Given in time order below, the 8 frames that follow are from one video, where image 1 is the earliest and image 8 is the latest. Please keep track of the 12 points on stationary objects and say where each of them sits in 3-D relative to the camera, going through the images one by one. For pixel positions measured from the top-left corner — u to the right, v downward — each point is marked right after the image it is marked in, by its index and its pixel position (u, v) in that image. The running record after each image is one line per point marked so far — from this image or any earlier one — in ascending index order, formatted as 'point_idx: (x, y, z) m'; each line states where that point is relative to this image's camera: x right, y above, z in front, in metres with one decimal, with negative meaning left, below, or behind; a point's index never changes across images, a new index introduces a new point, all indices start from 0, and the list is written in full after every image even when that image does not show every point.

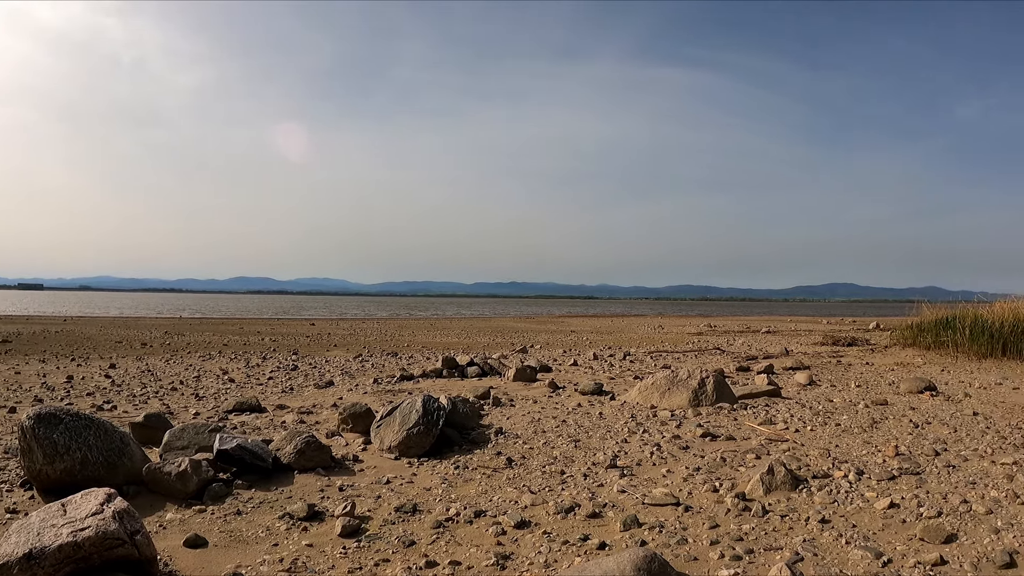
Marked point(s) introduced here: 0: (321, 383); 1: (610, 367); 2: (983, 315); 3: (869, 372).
0: (-3.8, -1.9, +12.1) m
1: (+1.8, -1.6, +12.3) m
2: (+8.8, -0.5, +11.4) m
3: (+5.8, -1.4, +10.0) m
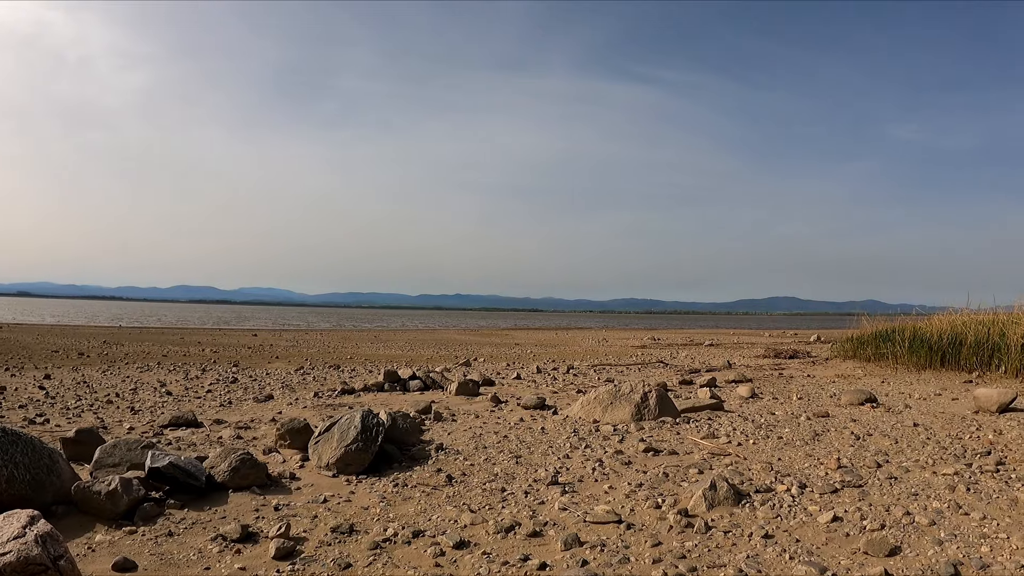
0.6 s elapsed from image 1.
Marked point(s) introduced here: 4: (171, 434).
0: (-4.7, -2.0, +11.6) m
1: (+0.8, -1.8, +12.2) m
2: (+7.8, -0.8, +11.8) m
3: (+5.0, -1.6, +10.2) m
4: (-4.7, -2.0, +8.4) m
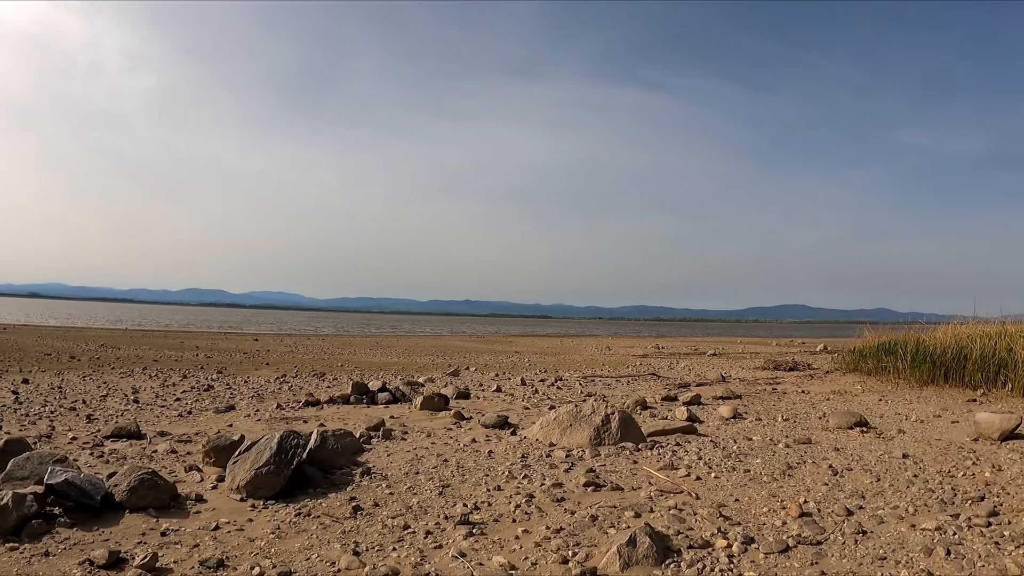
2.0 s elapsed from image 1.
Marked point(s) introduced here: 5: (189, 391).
0: (-5.2, -2.1, +11.1) m
1: (+0.3, -2.0, +11.6) m
2: (+7.4, -1.0, +11.1) m
3: (+4.5, -1.8, +9.5) m
4: (-5.2, -2.1, +7.8) m
5: (-7.7, -2.4, +14.5) m
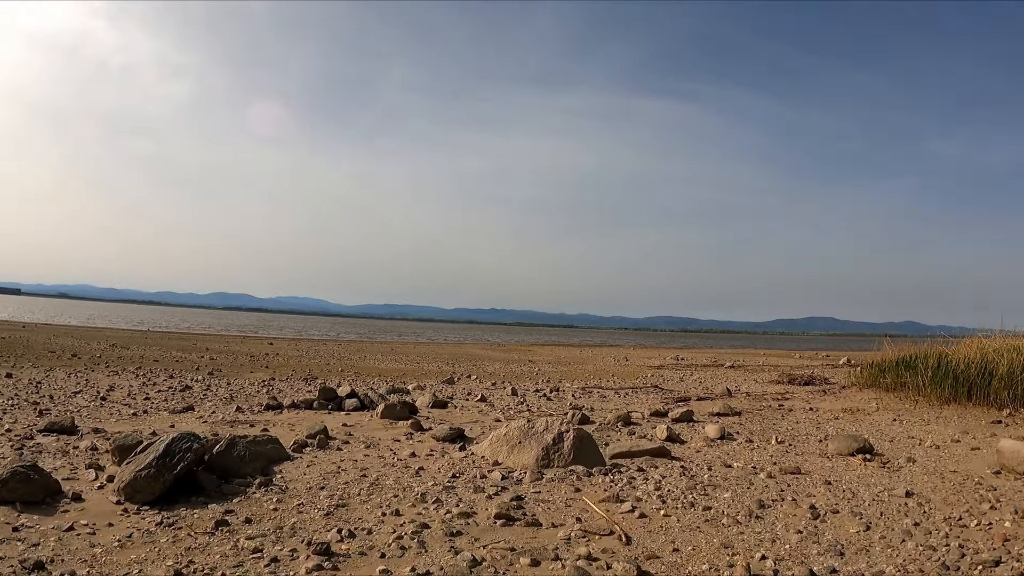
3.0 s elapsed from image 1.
0: (-5.6, -2.1, +10.4) m
1: (0.0, -2.0, +10.7) m
2: (+7.0, -1.1, +9.9) m
3: (+4.1, -1.8, +8.4) m
4: (-5.7, -2.0, +7.2) m
5: (-7.9, -2.3, +14.0) m
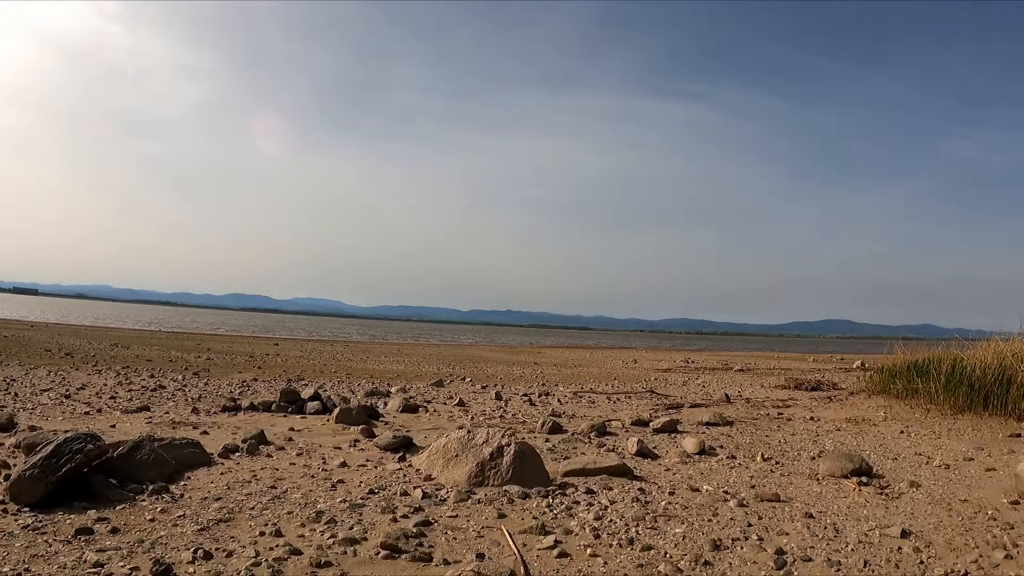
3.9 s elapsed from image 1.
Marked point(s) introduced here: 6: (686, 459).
0: (-5.9, -2.0, +9.8) m
1: (-0.4, -2.0, +9.9) m
2: (+6.6, -1.1, +9.0) m
3: (+3.6, -1.8, +7.6) m
4: (-6.2, -1.9, +6.6) m
5: (-8.2, -2.3, +13.4) m
6: (+1.6, -1.6, +5.7) m
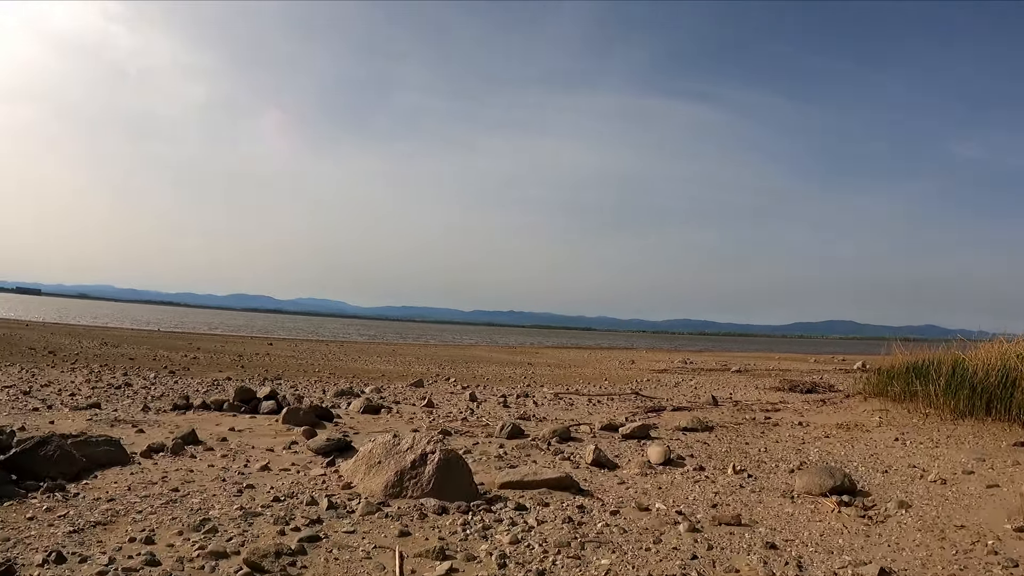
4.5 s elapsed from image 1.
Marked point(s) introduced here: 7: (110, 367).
0: (-6.4, -1.9, +9.2) m
1: (-0.9, -1.9, +9.3) m
2: (+6.2, -1.0, +8.3) m
3: (+3.1, -1.7, +6.9) m
4: (-6.7, -1.8, +6.0) m
5: (-8.7, -2.2, +12.8) m
6: (+1.1, -1.5, +5.0) m
7: (-12.6, -2.5, +19.3) m
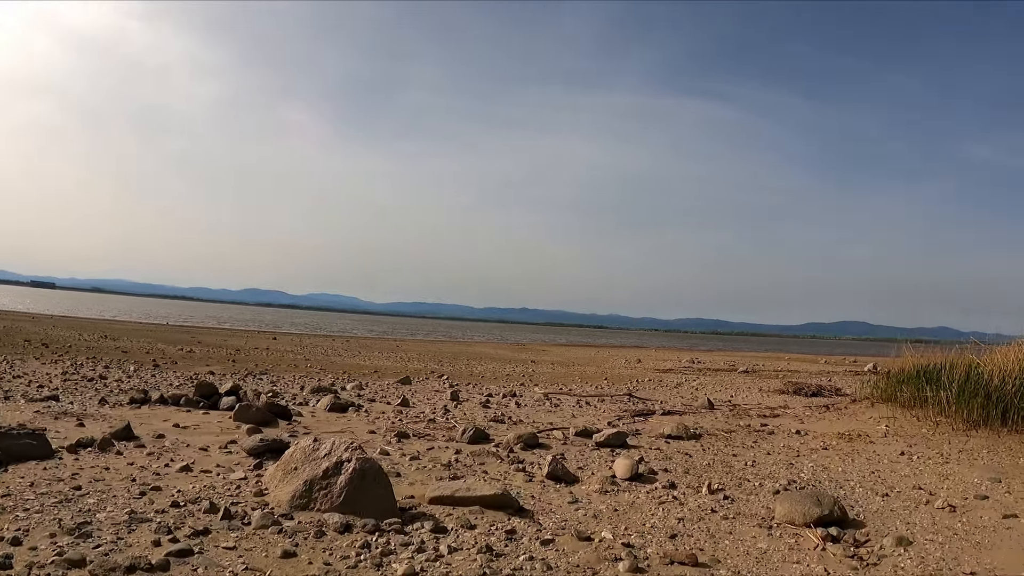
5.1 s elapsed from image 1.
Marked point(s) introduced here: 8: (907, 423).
0: (-6.8, -1.8, +8.7) m
1: (-1.2, -1.8, +8.7) m
2: (+5.8, -0.9, +7.5) m
3: (+2.7, -1.6, +6.2) m
4: (-7.1, -1.7, +5.5) m
5: (-9.0, -2.0, +12.4) m
6: (+0.7, -1.4, +4.4) m
7: (-12.7, -2.3, +18.9) m
8: (+4.9, -1.7, +7.4) m
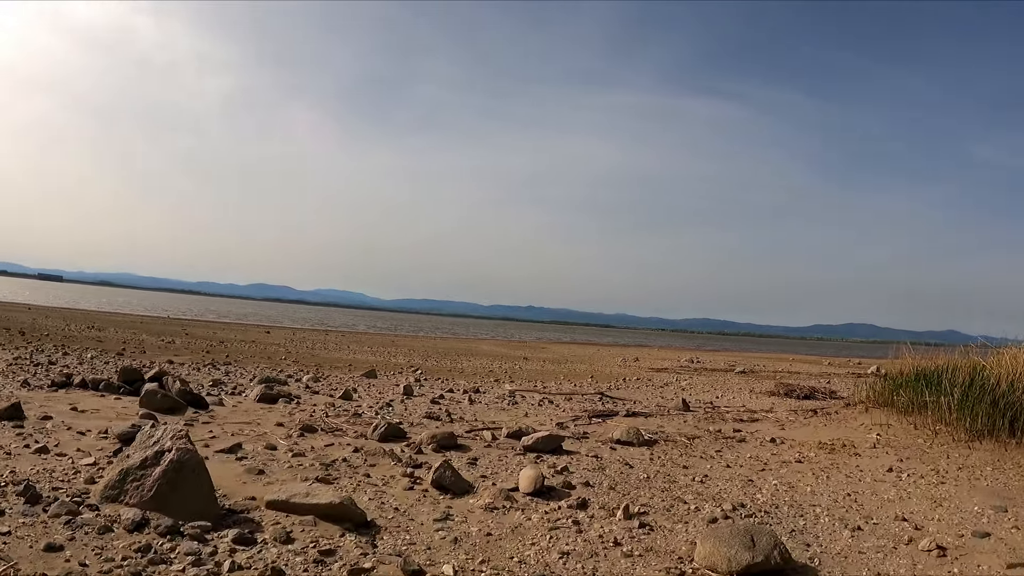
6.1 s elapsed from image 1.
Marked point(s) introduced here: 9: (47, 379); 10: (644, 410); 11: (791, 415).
0: (-7.5, -1.5, +7.8) m
1: (-1.9, -1.6, +7.7) m
2: (+5.1, -0.8, +6.5) m
3: (+2.0, -1.5, +5.2) m
4: (-7.9, -1.4, +4.6) m
5: (-9.6, -1.7, +11.5) m
6: (-0.1, -1.3, +3.4) m
7: (-13.3, -1.9, +18.1) m
8: (+4.1, -1.5, +6.4) m
9: (-8.0, -1.6, +10.0) m
10: (+1.8, -1.7, +8.2) m
11: (+3.8, -1.7, +8.2) m
